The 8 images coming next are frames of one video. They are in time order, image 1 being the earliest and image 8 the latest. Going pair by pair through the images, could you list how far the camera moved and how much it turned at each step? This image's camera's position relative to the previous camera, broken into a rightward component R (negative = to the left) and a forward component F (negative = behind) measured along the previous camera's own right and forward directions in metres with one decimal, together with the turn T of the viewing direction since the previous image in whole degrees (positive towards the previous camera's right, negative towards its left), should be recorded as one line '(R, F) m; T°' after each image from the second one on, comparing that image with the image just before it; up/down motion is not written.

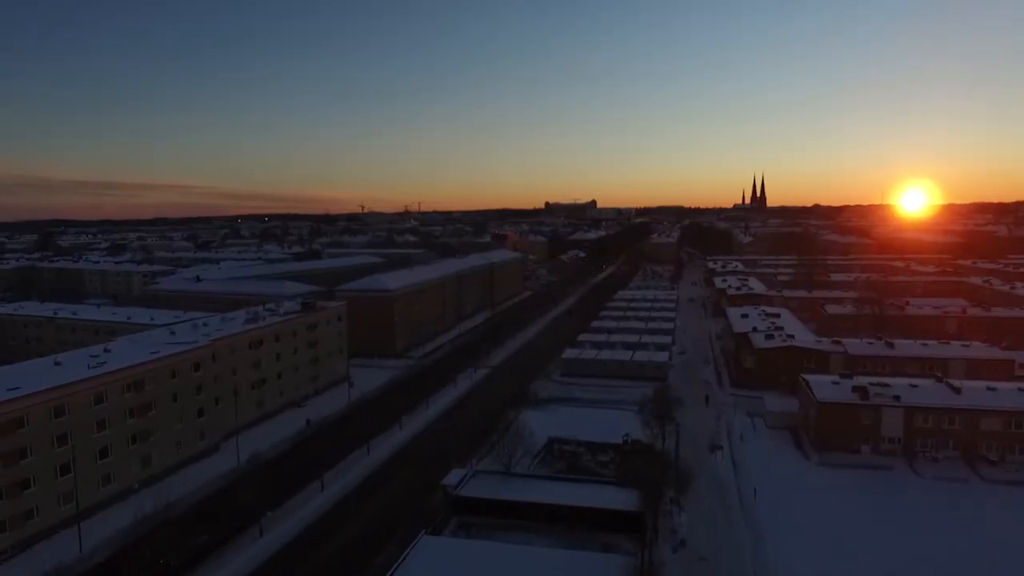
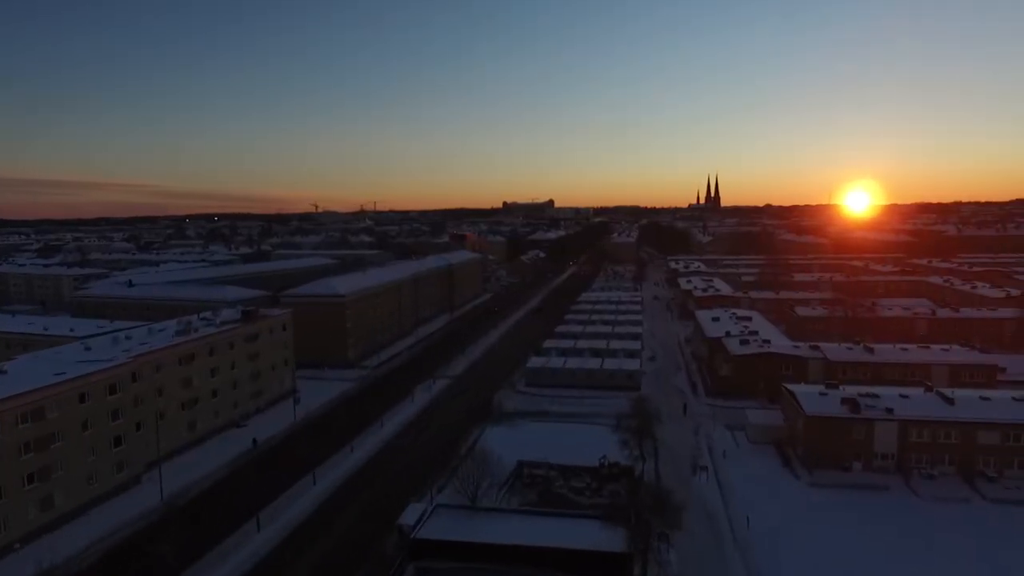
(-0.1, +1.0) m; +3°
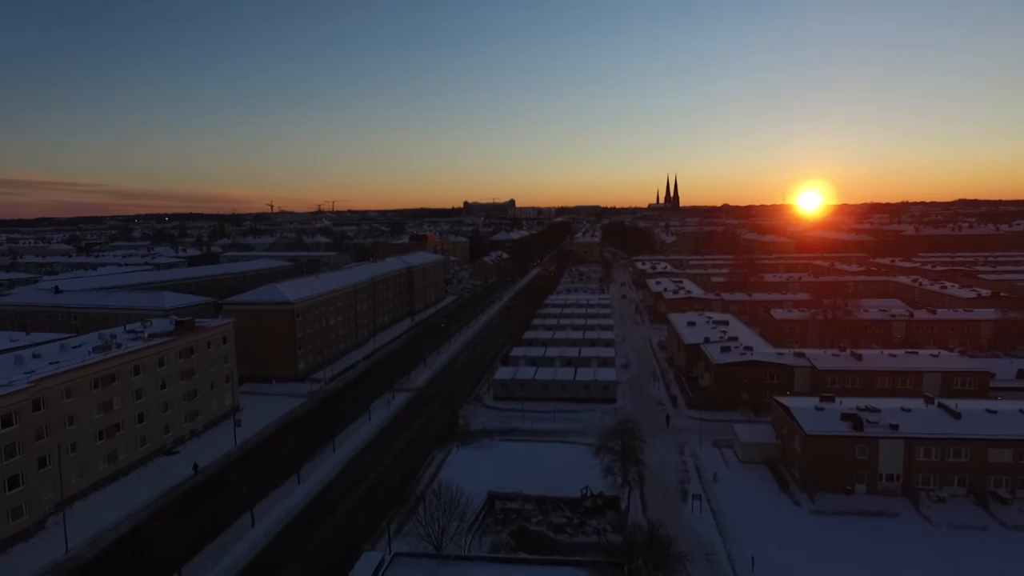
(-0.1, +1.1) m; +3°
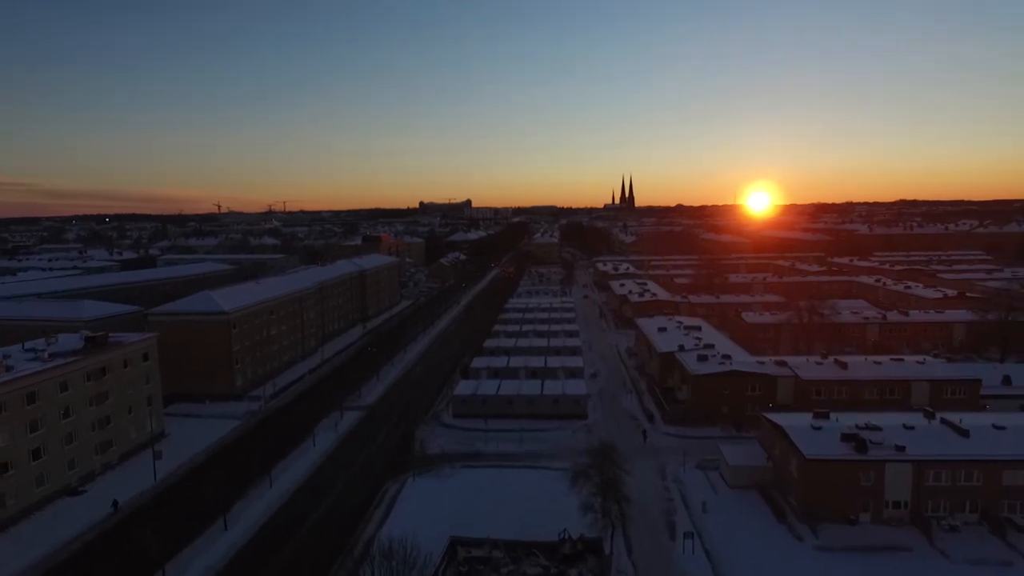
(-0.1, +1.2) m; +4°
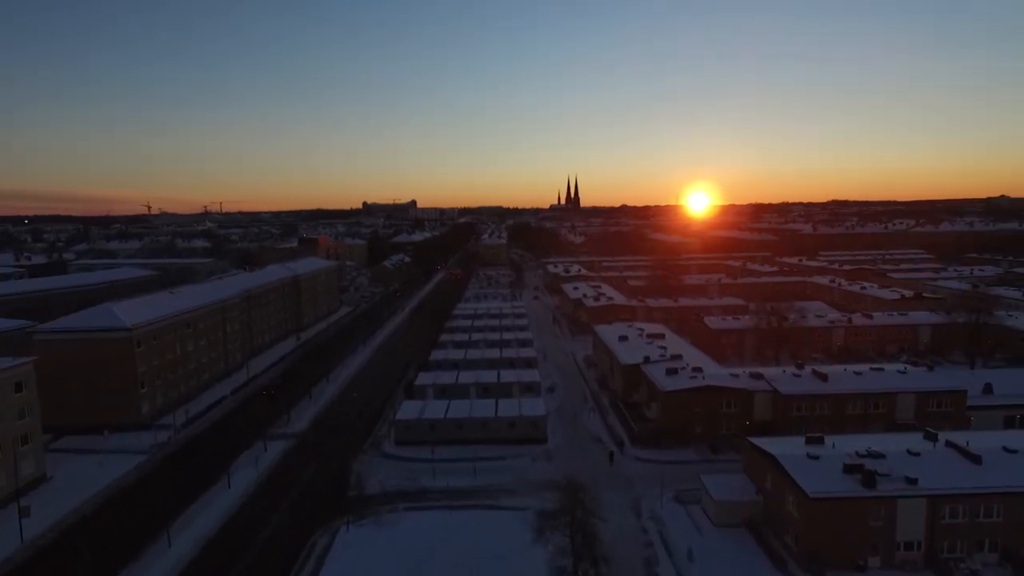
(0.0, +1.4) m; +4°
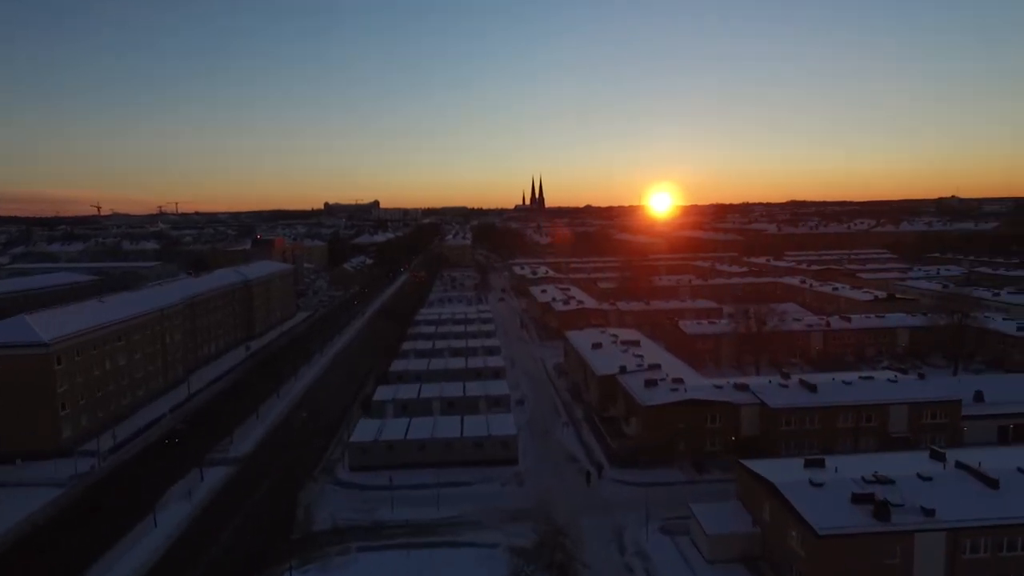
(0.0, +0.9) m; +3°
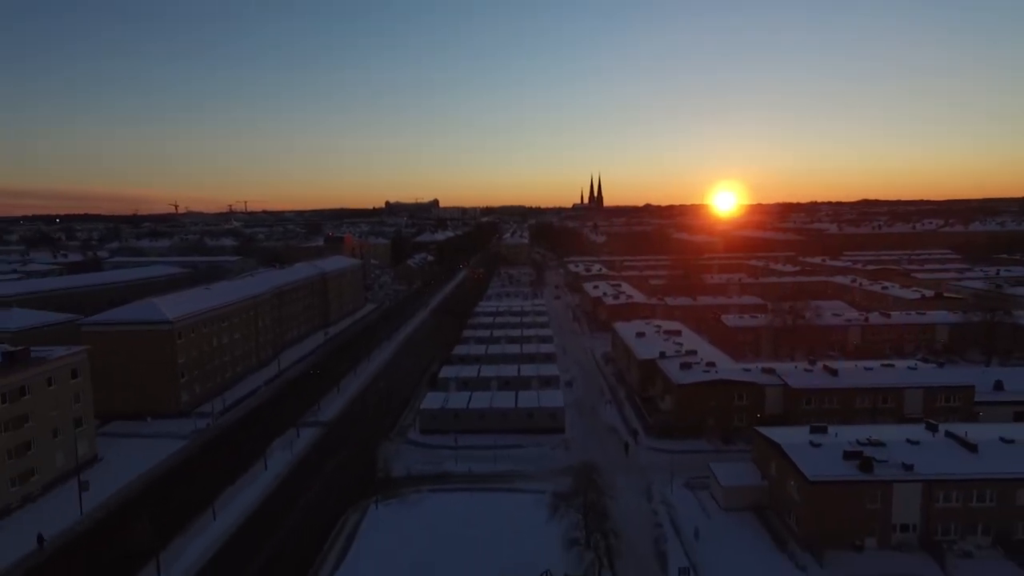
(+0.2, -1.4) m; -5°
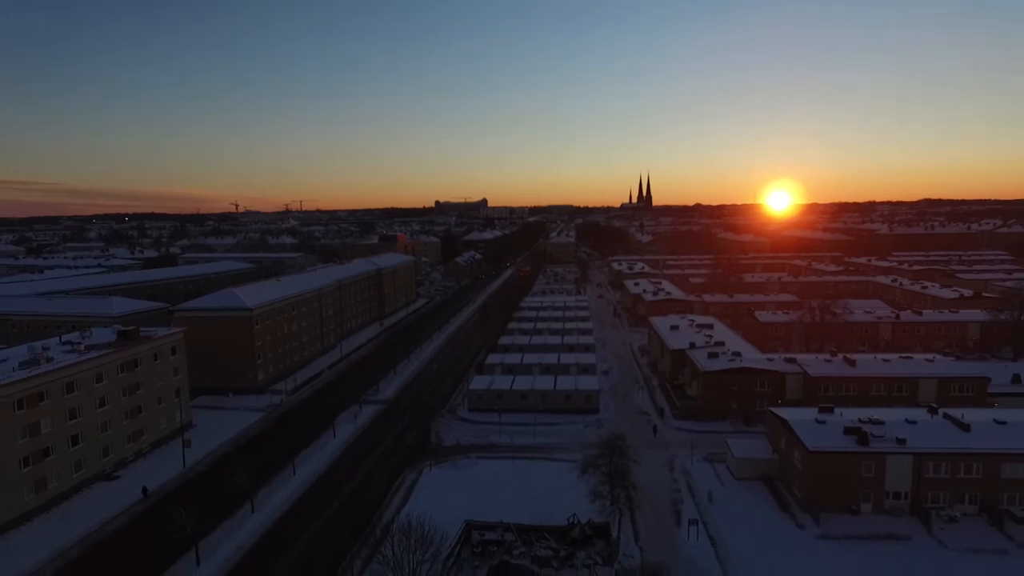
(+0.1, -1.2) m; -4°
